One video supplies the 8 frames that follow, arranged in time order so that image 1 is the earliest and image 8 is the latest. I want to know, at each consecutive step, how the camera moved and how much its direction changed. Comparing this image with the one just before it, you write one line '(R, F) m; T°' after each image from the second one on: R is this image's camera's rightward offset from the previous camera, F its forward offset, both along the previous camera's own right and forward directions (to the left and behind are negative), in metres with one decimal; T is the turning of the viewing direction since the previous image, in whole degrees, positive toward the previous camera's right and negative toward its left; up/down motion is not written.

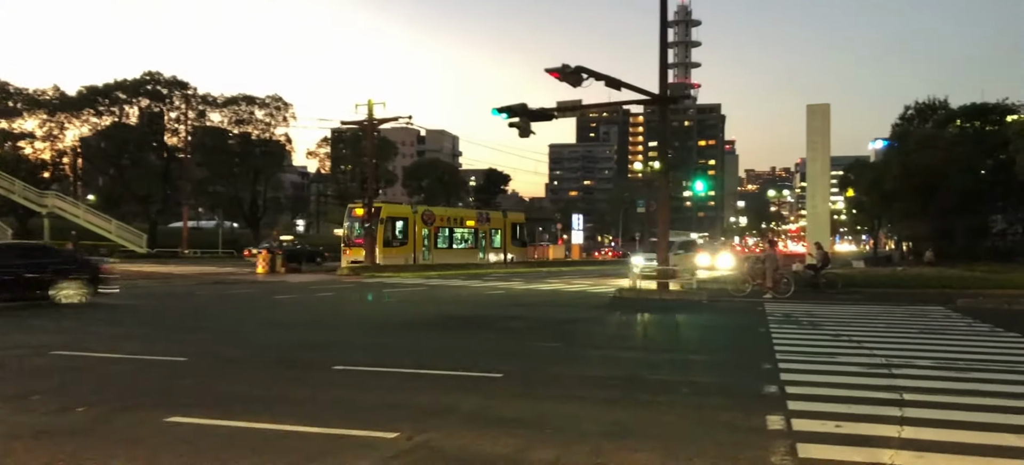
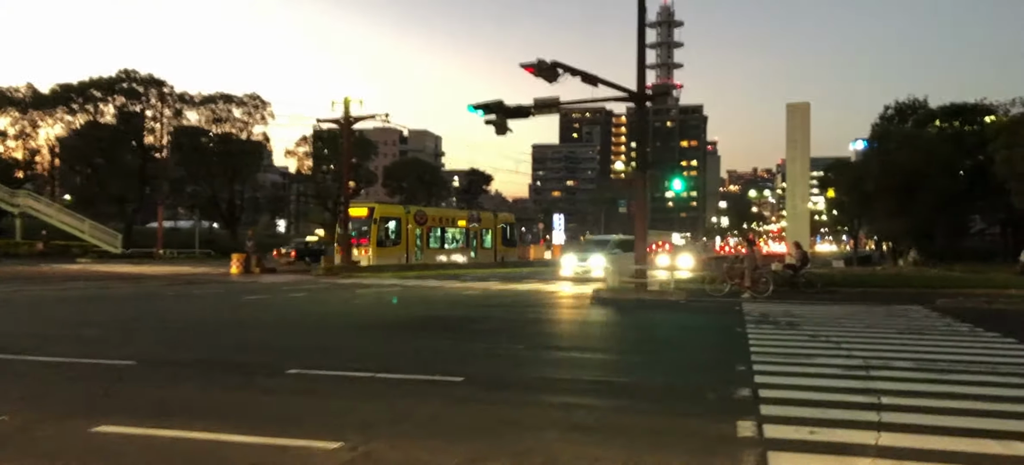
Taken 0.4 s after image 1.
(+0.2, +0.4) m; +1°
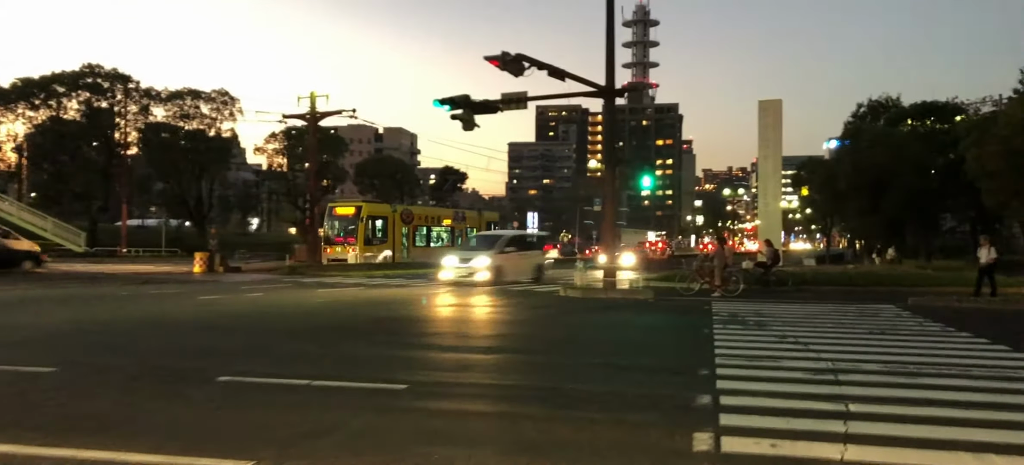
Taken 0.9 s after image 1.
(+0.3, +0.6) m; +2°
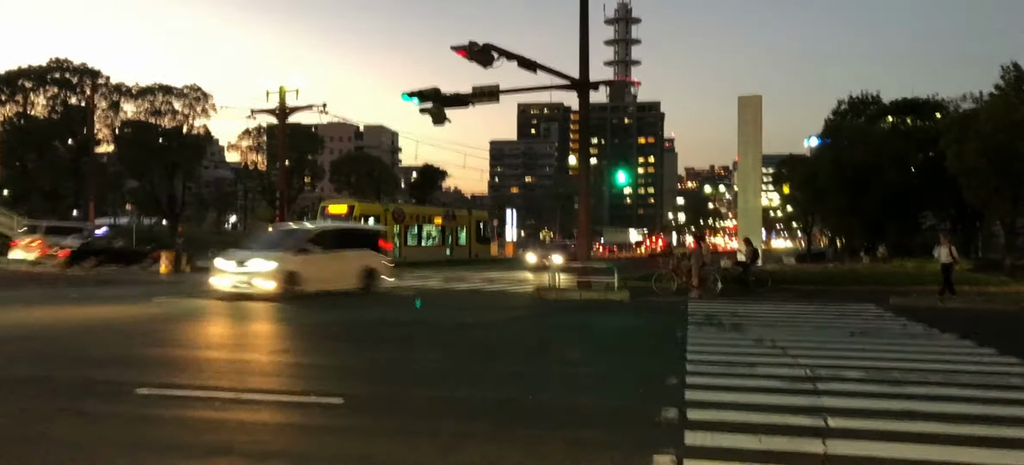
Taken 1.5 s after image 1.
(+0.4, +0.7) m; +1°
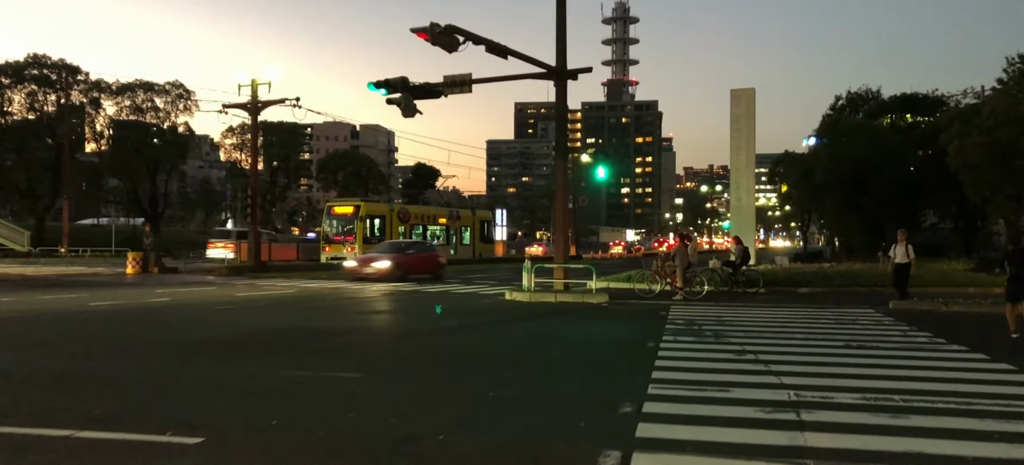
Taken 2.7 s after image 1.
(+0.7, +1.5) m; 0°
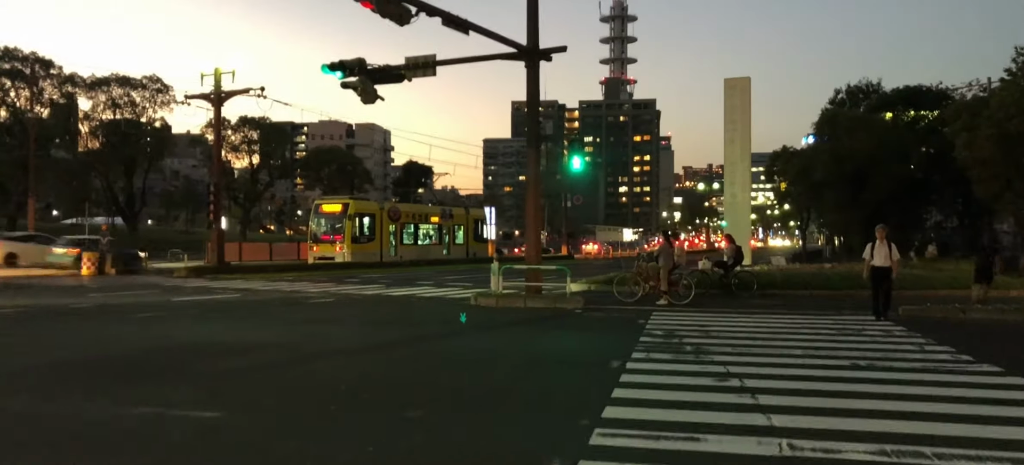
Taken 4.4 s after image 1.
(+0.8, +2.0) m; 0°
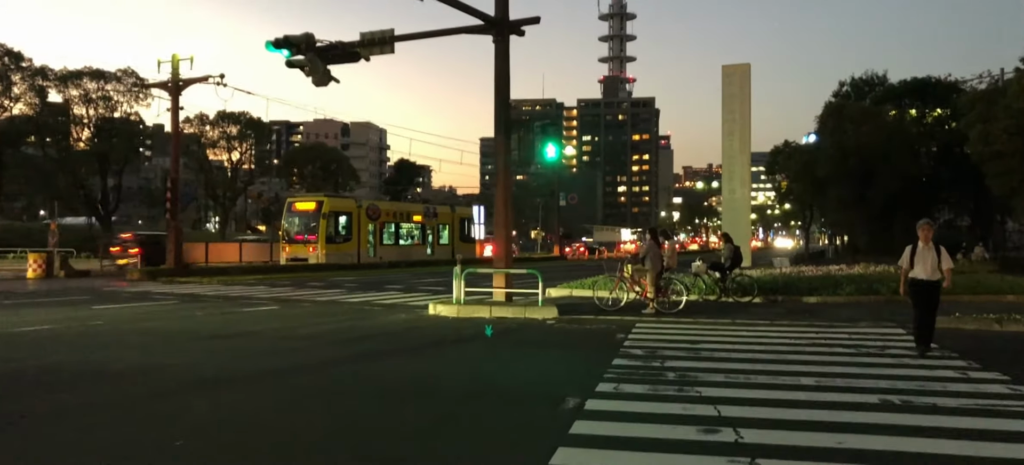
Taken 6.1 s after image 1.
(+0.7, +2.2) m; 0°
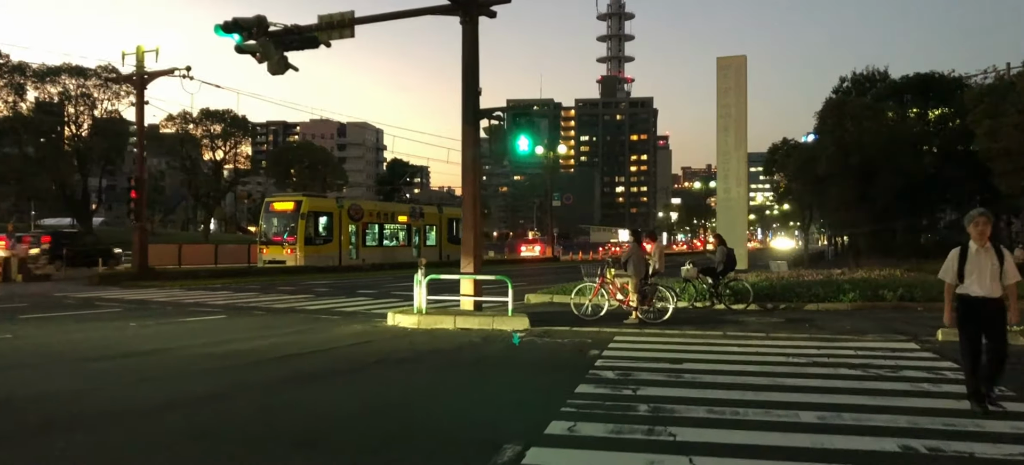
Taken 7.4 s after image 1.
(+0.6, +1.5) m; 0°
